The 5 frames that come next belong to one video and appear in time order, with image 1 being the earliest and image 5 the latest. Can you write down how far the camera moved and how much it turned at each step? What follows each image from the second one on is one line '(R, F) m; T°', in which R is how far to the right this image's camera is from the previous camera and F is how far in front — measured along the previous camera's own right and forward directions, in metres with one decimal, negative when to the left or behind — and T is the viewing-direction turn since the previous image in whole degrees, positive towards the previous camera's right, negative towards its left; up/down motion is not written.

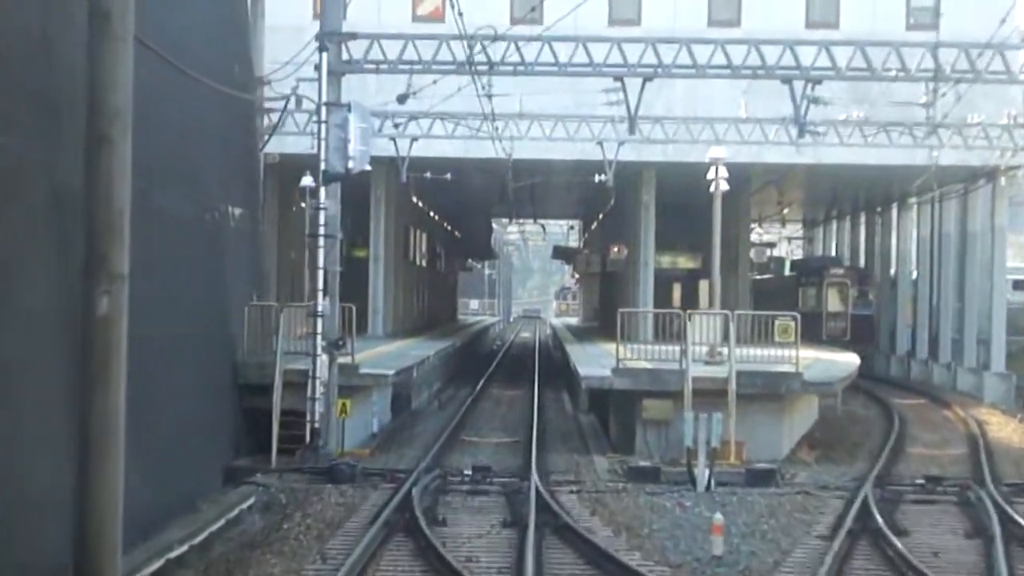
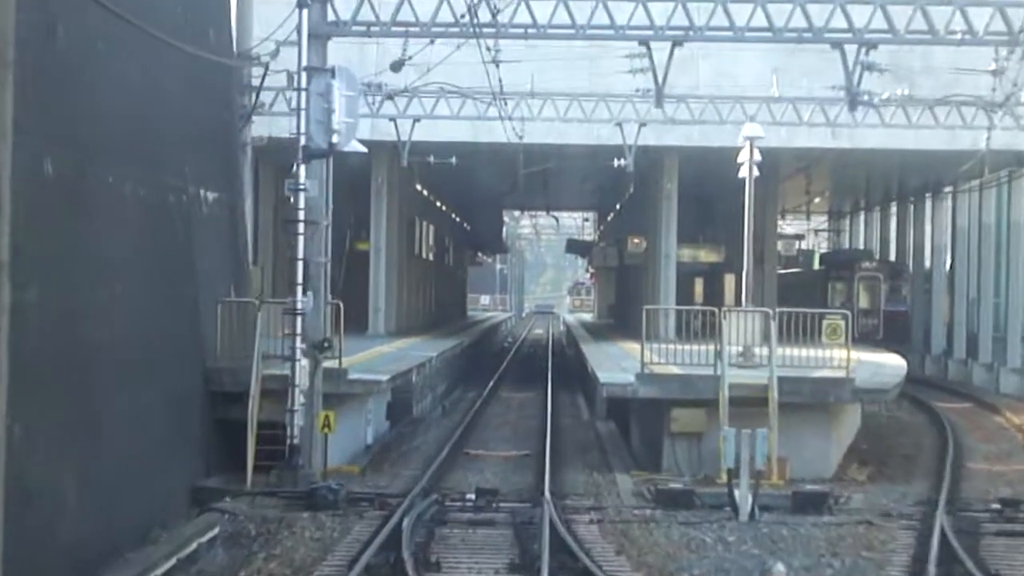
(0.0, +2.8) m; 0°
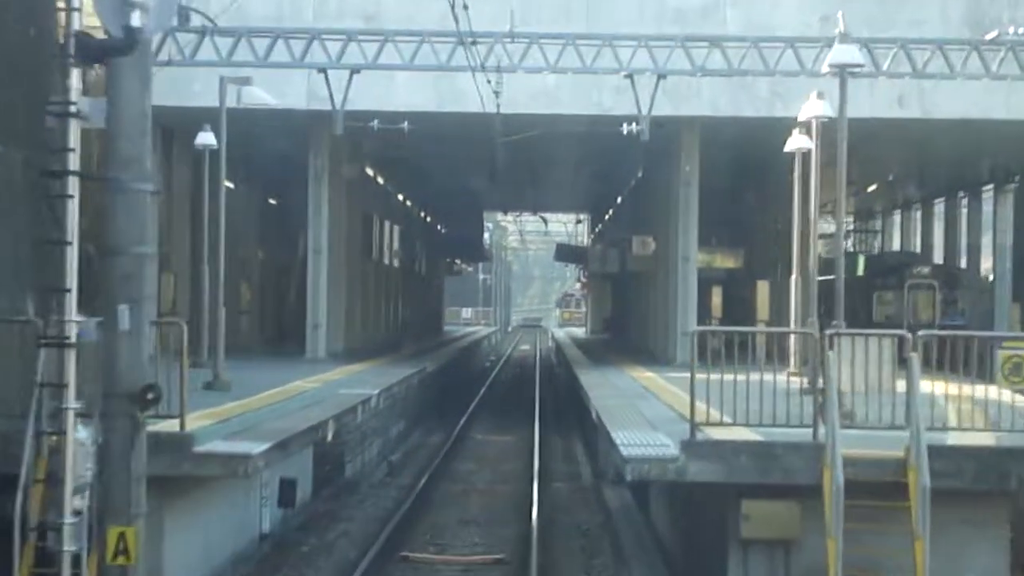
(+0.1, +8.1) m; 0°
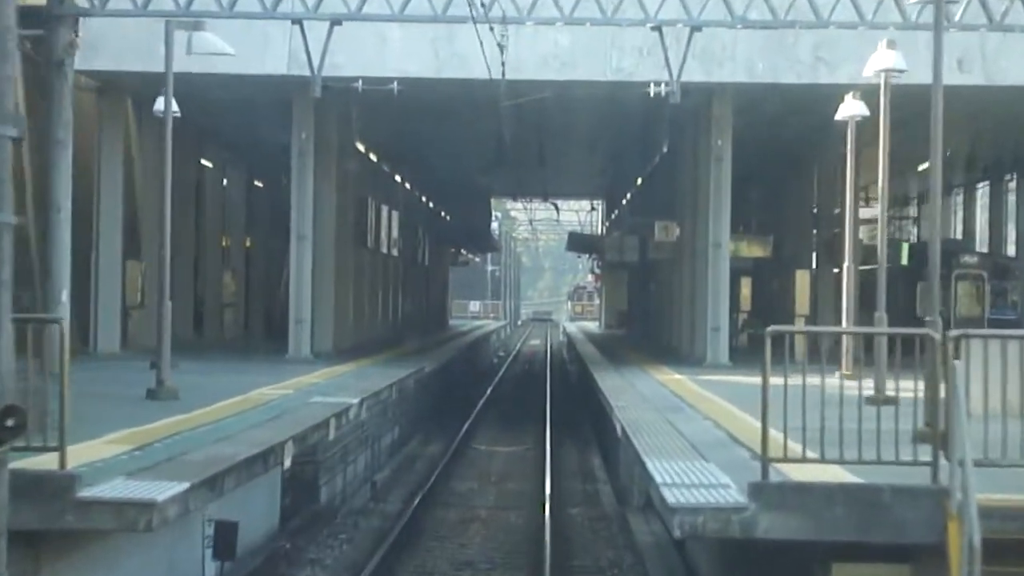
(0.0, +3.3) m; 0°
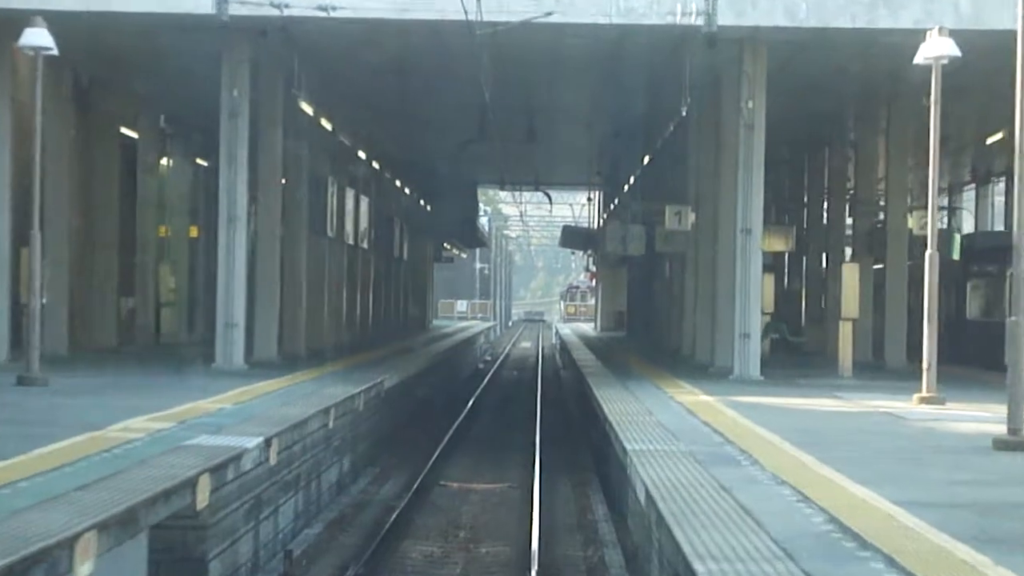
(+0.1, +5.0) m; 0°
